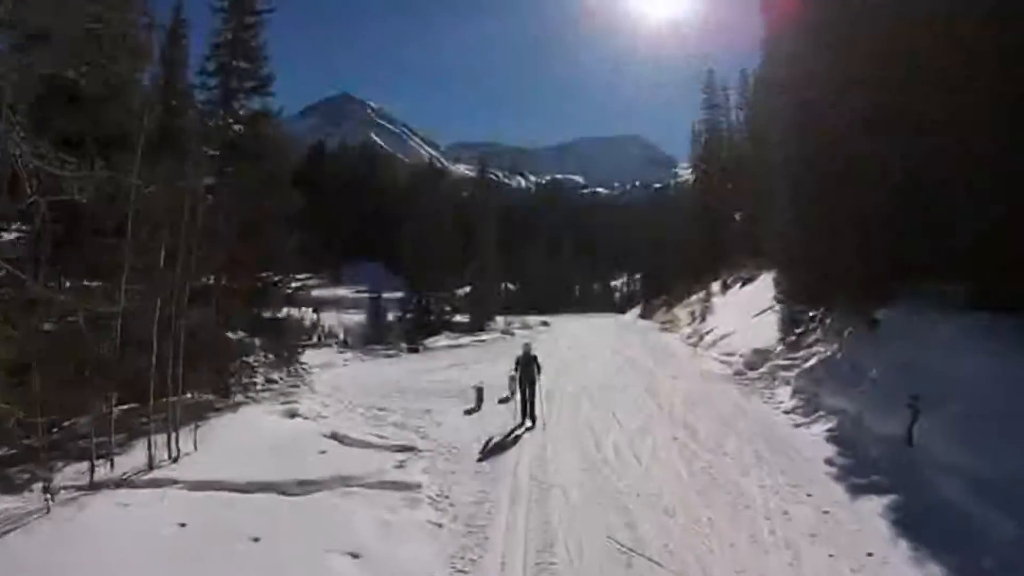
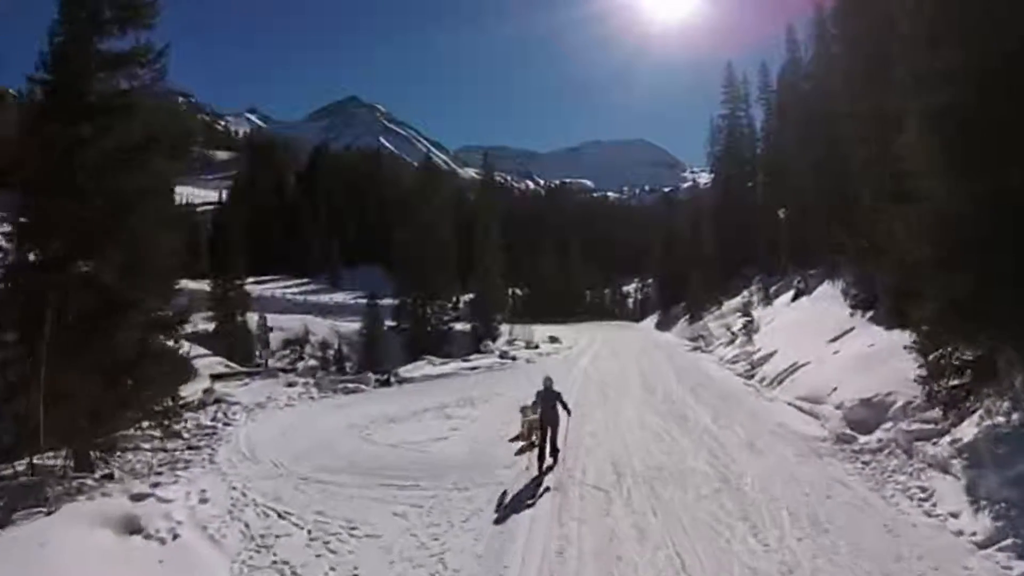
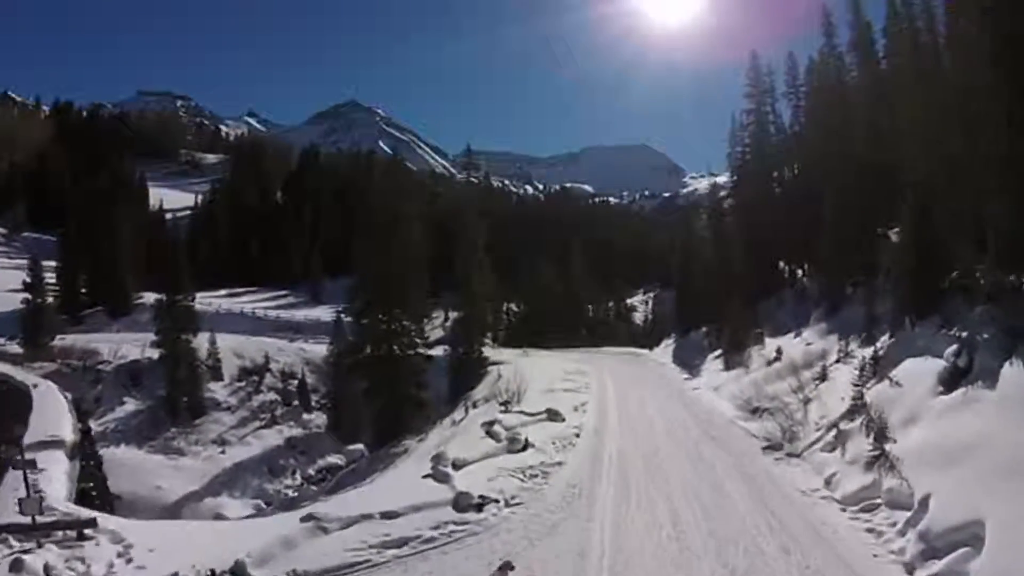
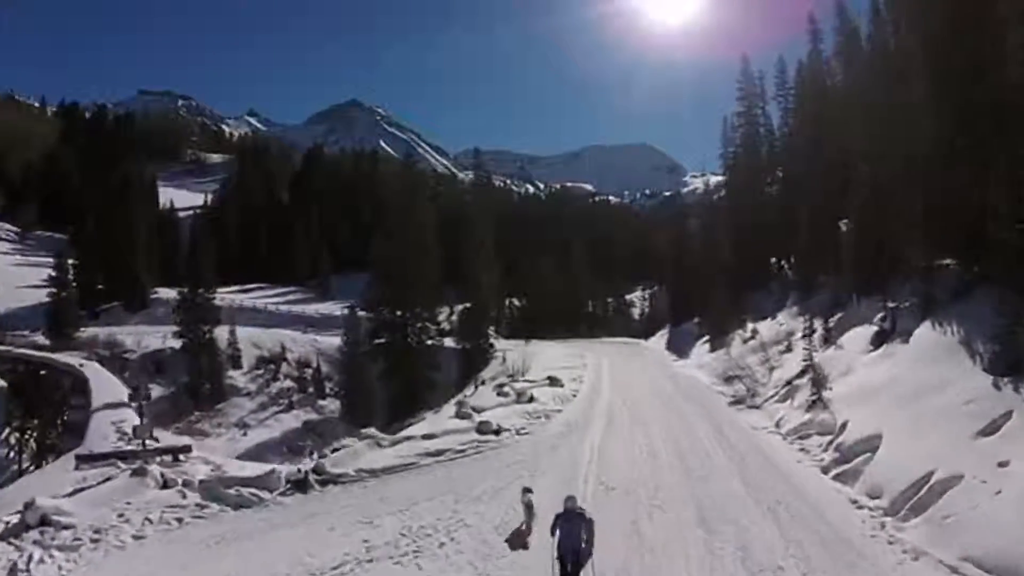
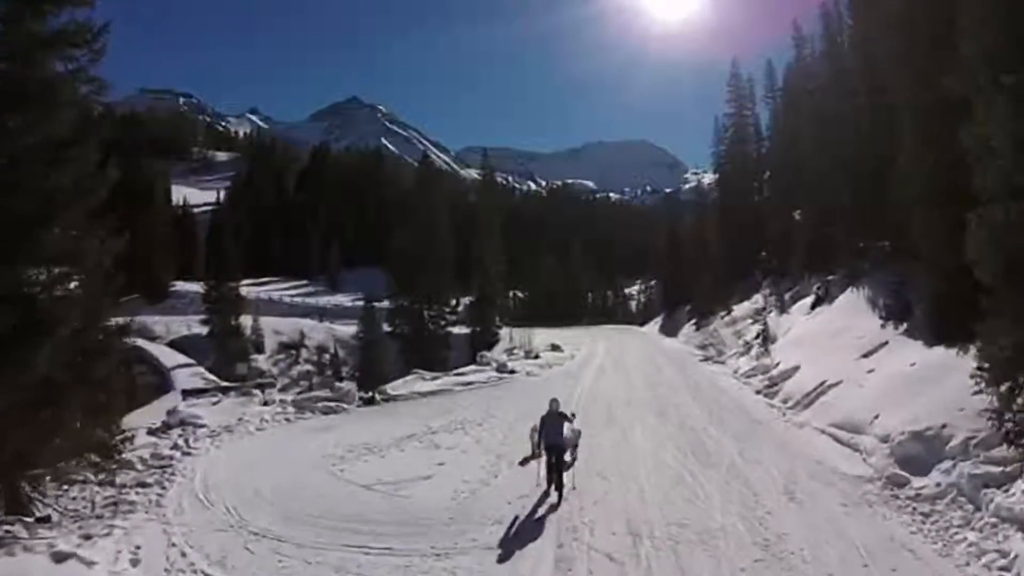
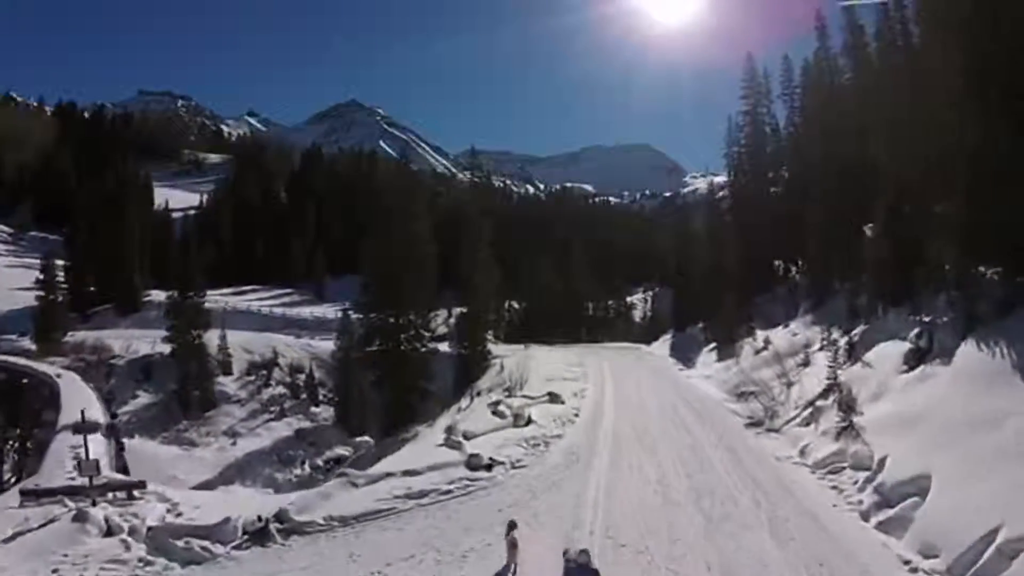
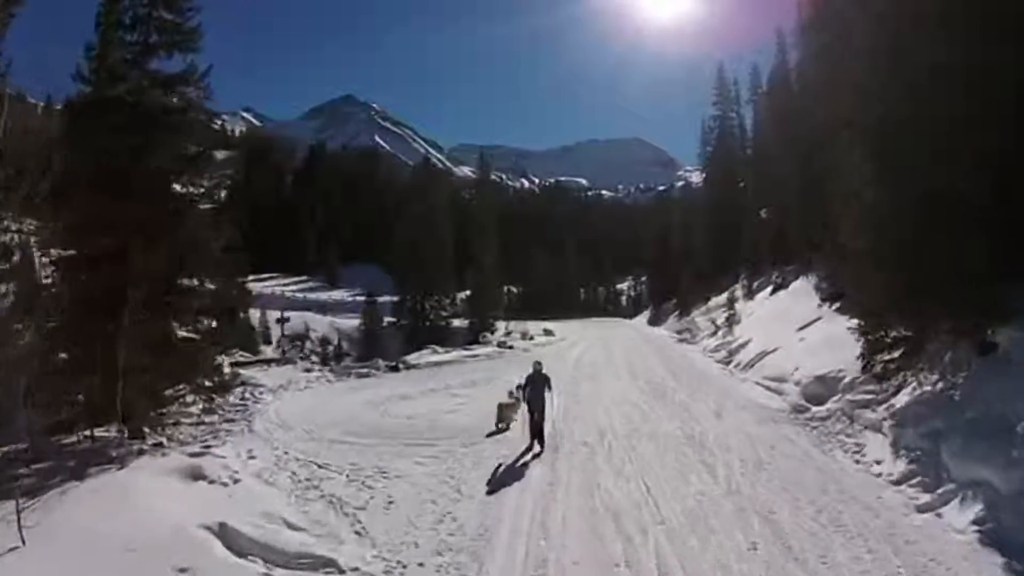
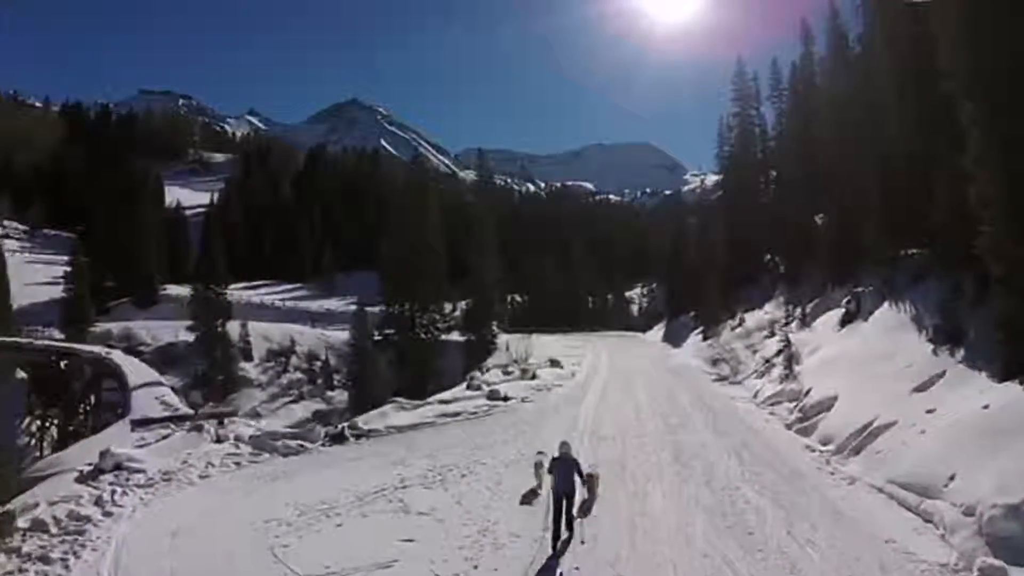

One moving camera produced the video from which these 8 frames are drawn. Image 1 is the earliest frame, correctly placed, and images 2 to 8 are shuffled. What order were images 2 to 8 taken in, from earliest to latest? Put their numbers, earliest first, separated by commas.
7, 2, 5, 8, 4, 6, 3
